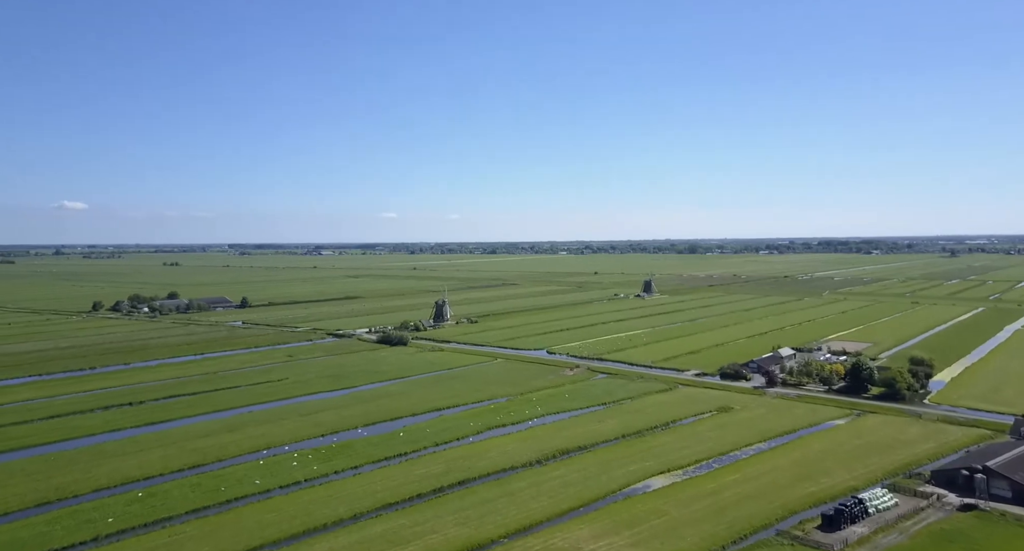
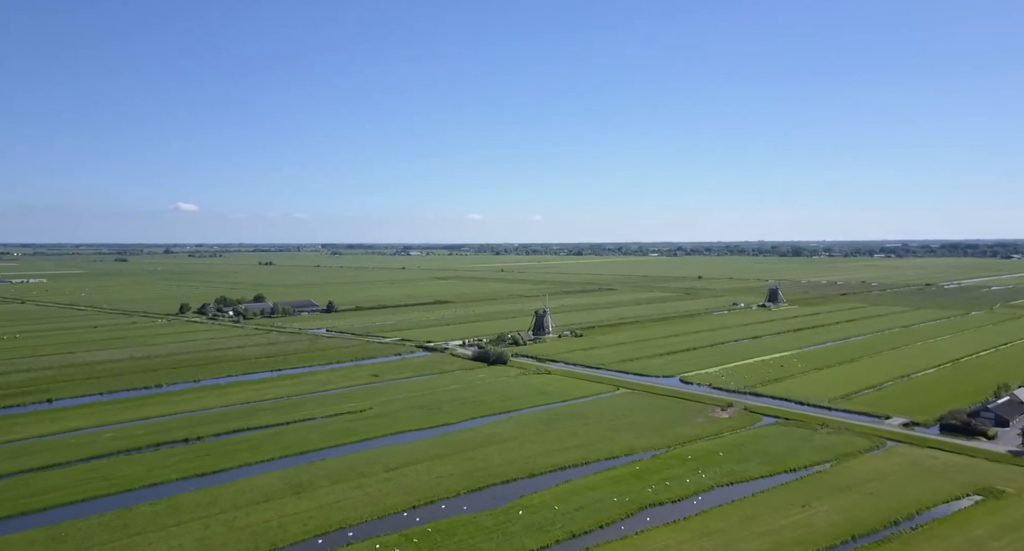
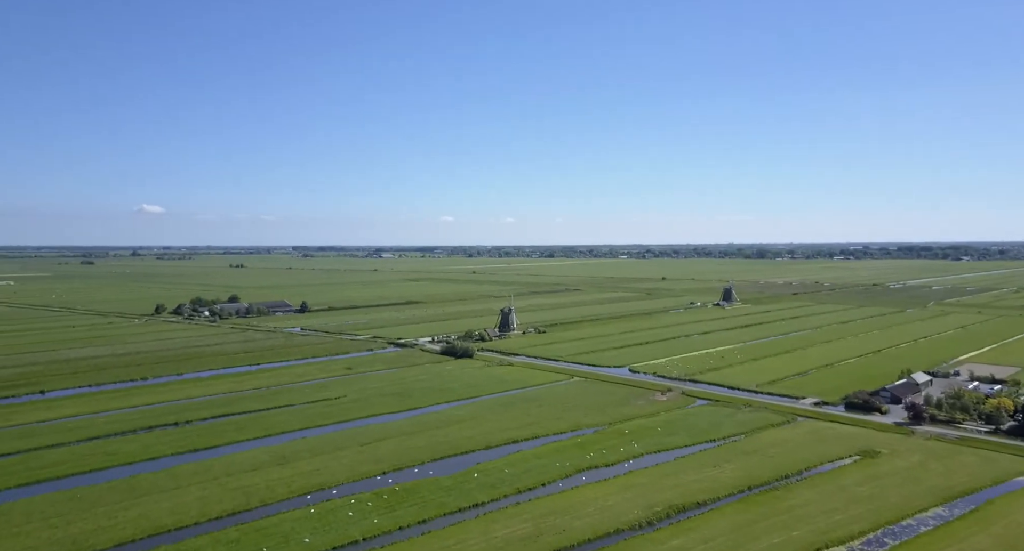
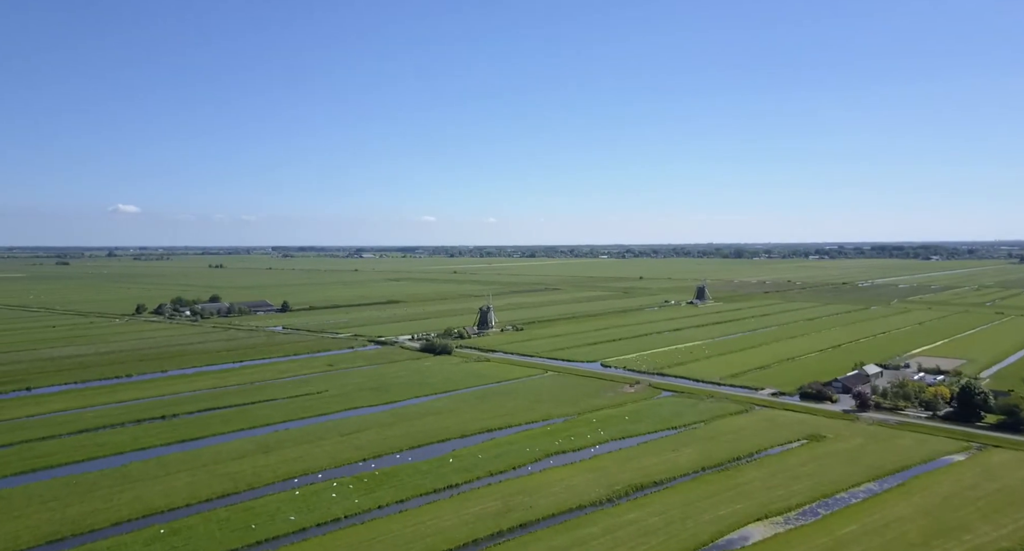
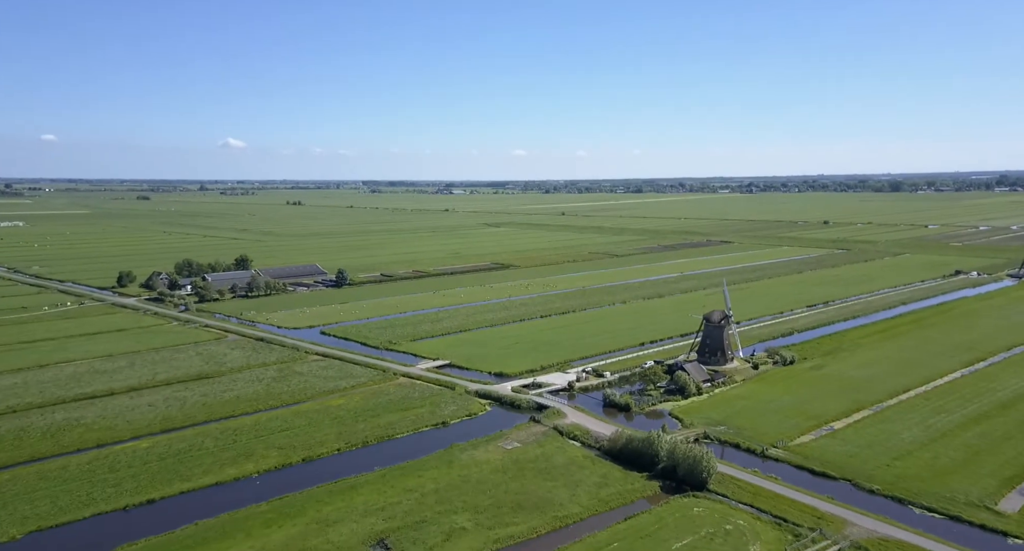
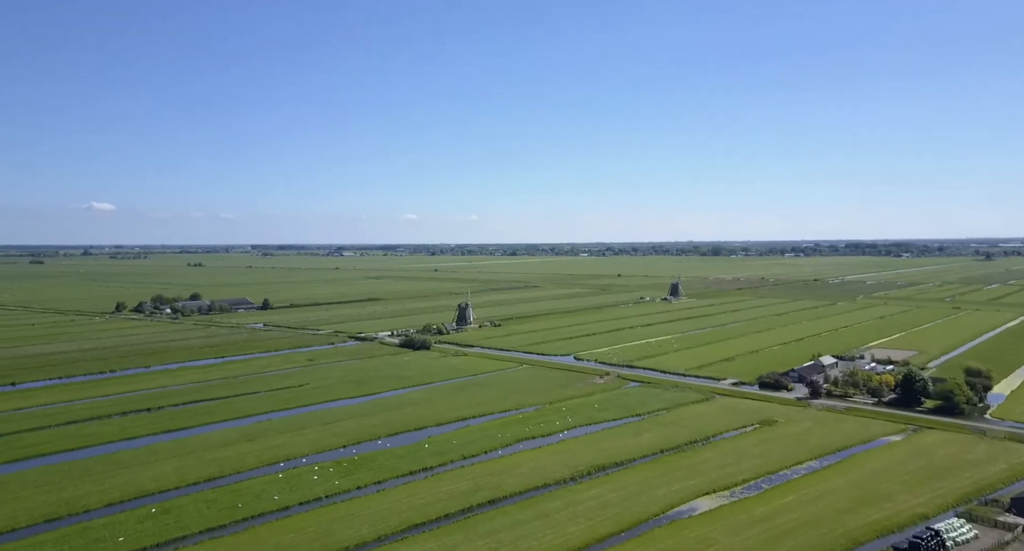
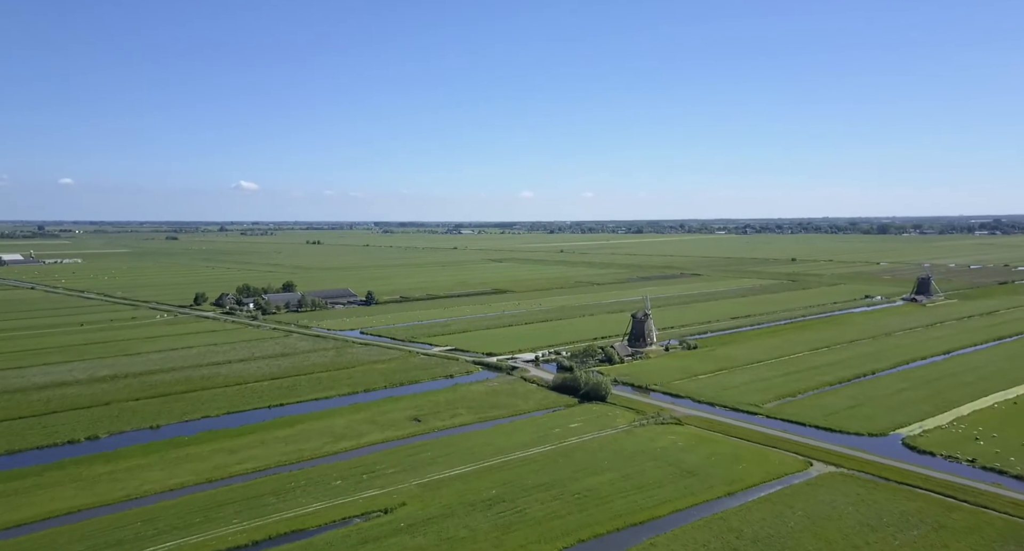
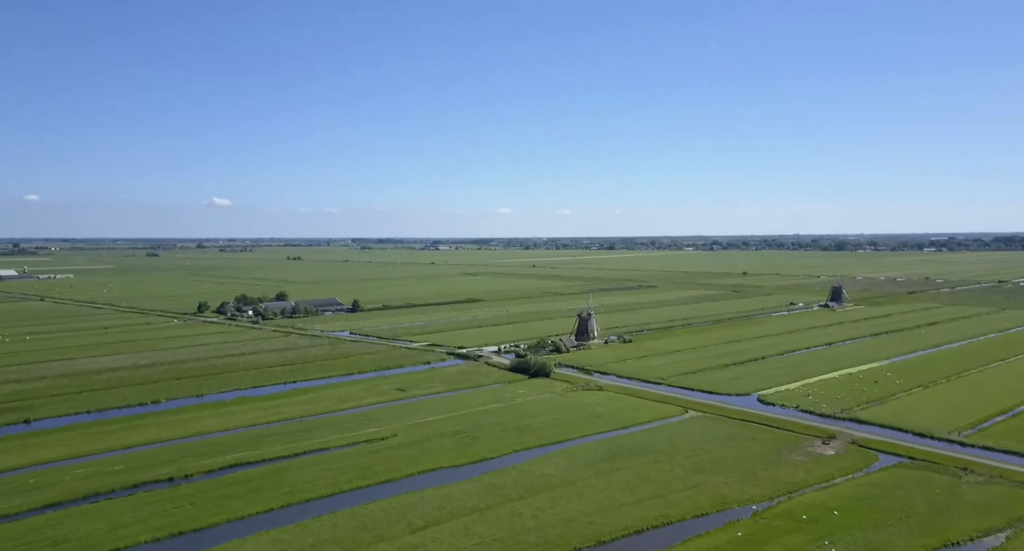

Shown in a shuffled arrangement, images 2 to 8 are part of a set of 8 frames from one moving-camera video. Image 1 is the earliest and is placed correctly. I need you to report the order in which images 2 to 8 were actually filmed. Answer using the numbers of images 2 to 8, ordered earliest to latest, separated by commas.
6, 4, 3, 2, 8, 7, 5
